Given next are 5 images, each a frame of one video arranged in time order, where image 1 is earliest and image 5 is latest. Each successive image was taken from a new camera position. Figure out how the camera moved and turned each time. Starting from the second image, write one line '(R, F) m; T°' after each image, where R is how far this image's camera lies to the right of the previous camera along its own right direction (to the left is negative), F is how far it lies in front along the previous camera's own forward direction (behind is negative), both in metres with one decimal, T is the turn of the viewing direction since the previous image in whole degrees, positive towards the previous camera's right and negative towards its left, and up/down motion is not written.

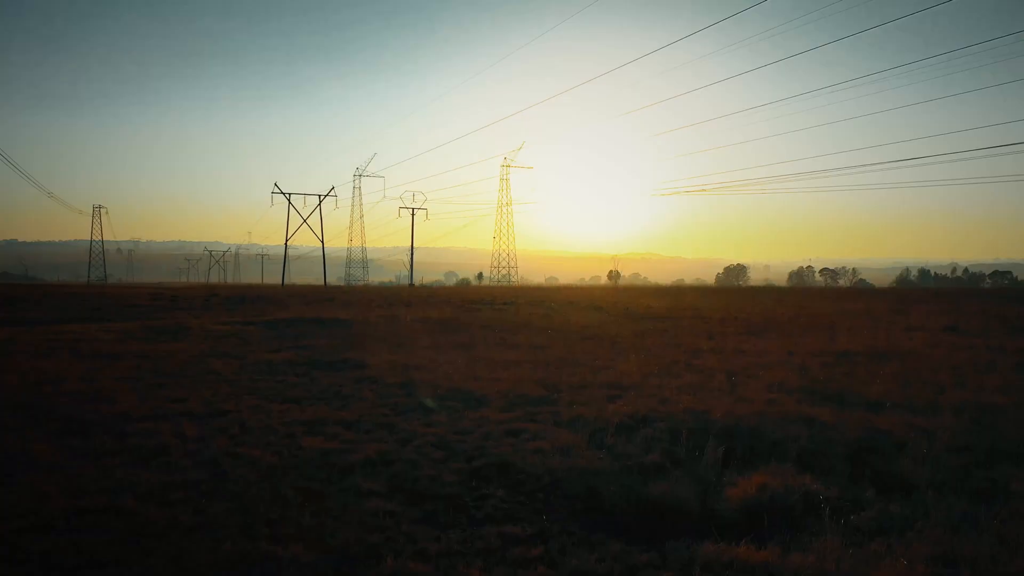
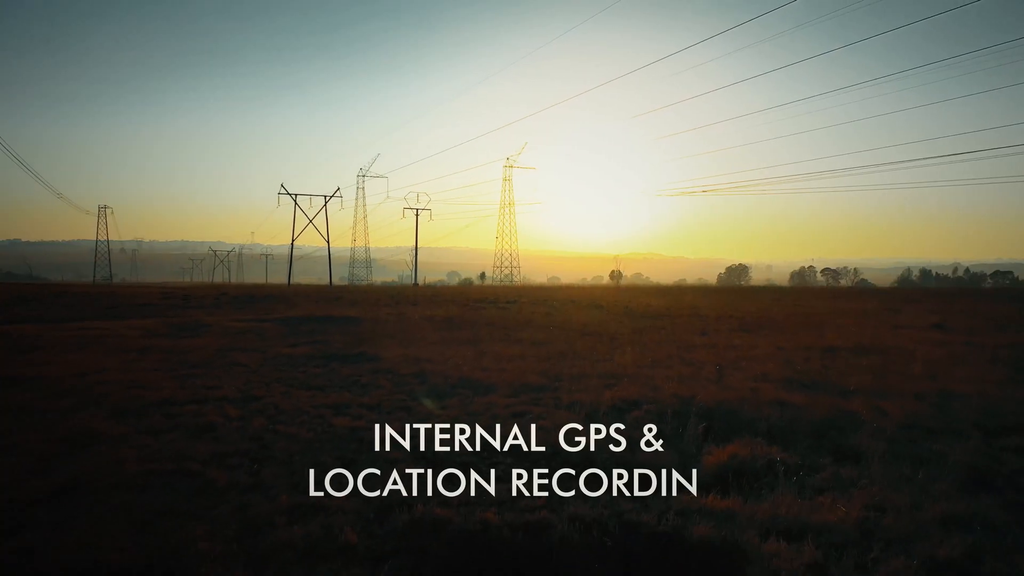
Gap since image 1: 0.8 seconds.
(-0.1, -2.3) m; 0°
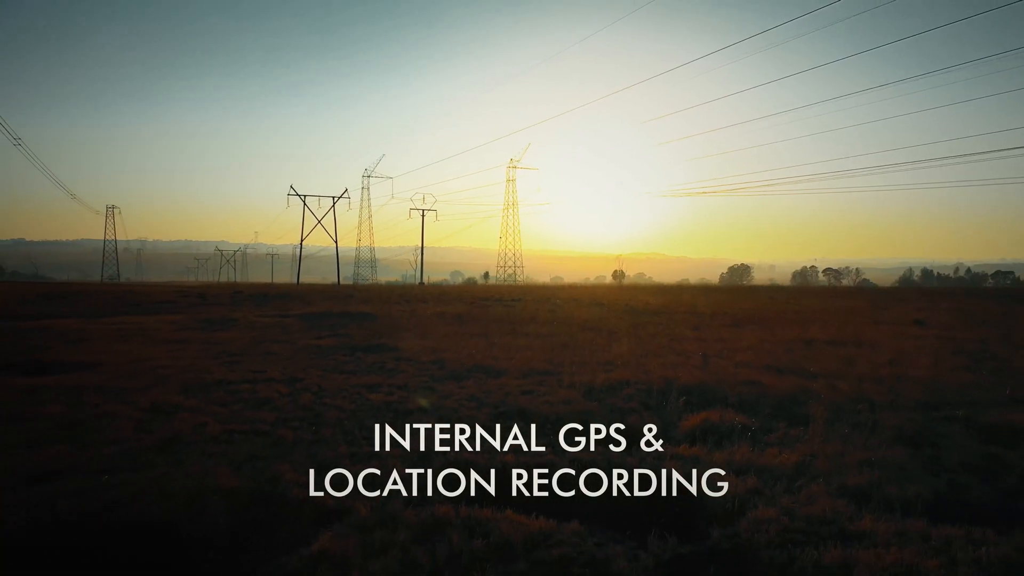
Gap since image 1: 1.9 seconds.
(-0.3, -3.5) m; 0°
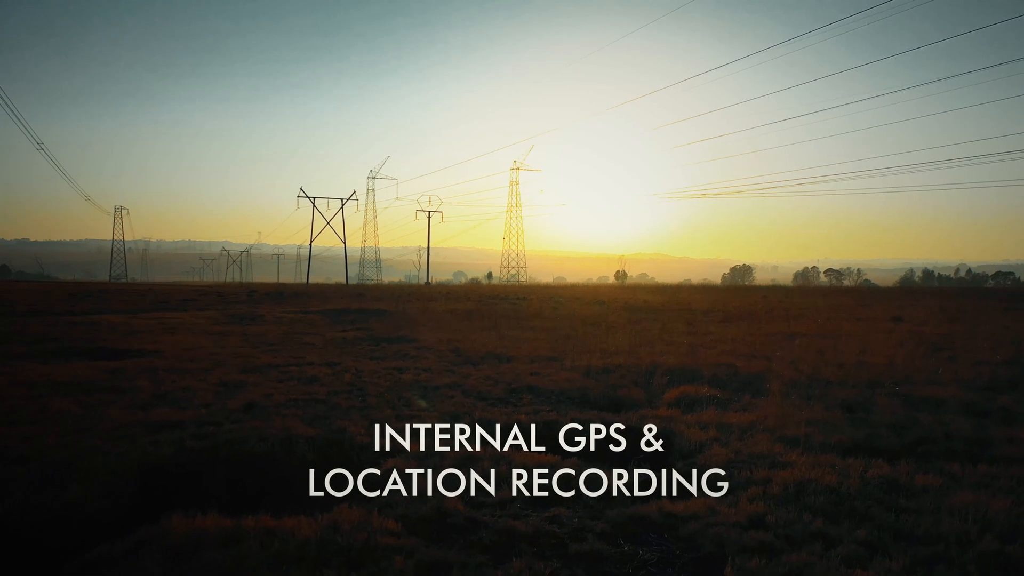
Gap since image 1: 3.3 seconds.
(-0.3, -4.2) m; 0°
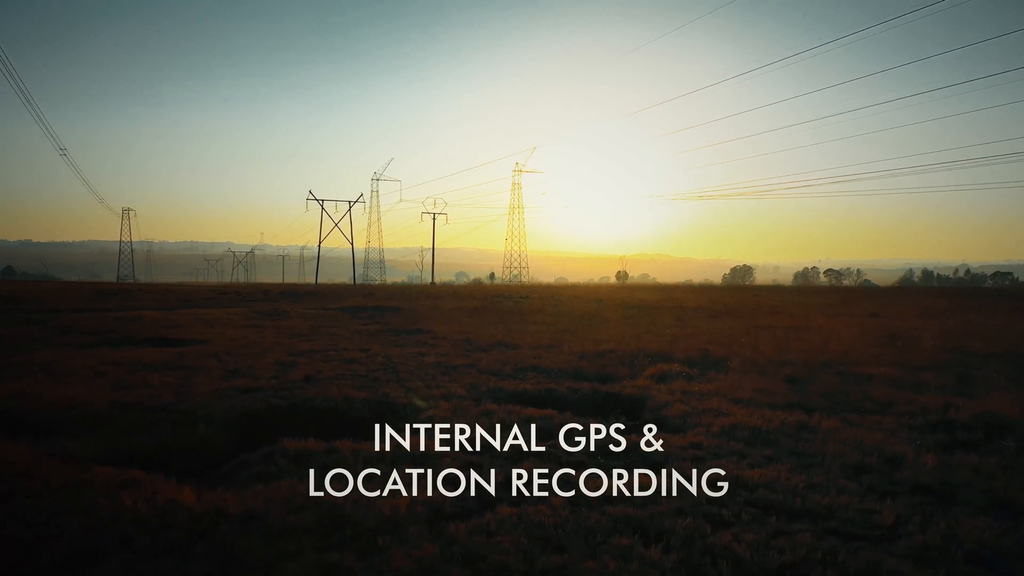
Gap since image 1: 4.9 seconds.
(-0.2, -5.0) m; 0°
